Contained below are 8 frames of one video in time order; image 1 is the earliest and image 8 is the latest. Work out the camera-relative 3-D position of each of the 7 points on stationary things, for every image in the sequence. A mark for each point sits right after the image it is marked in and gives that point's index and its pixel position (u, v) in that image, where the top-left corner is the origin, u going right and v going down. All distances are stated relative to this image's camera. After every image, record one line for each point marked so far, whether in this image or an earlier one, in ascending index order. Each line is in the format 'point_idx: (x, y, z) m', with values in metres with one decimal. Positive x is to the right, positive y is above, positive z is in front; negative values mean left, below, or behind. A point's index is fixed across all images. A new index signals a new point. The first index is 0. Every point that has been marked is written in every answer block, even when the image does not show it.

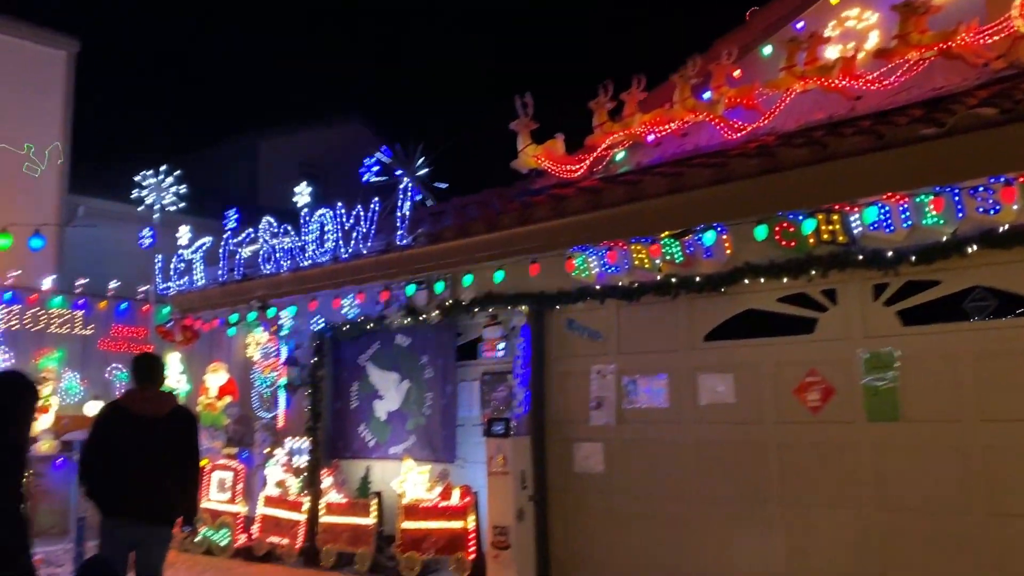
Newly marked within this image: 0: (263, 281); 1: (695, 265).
0: (-2.4, +0.1, +8.1) m
1: (+1.3, +0.2, +6.3) m
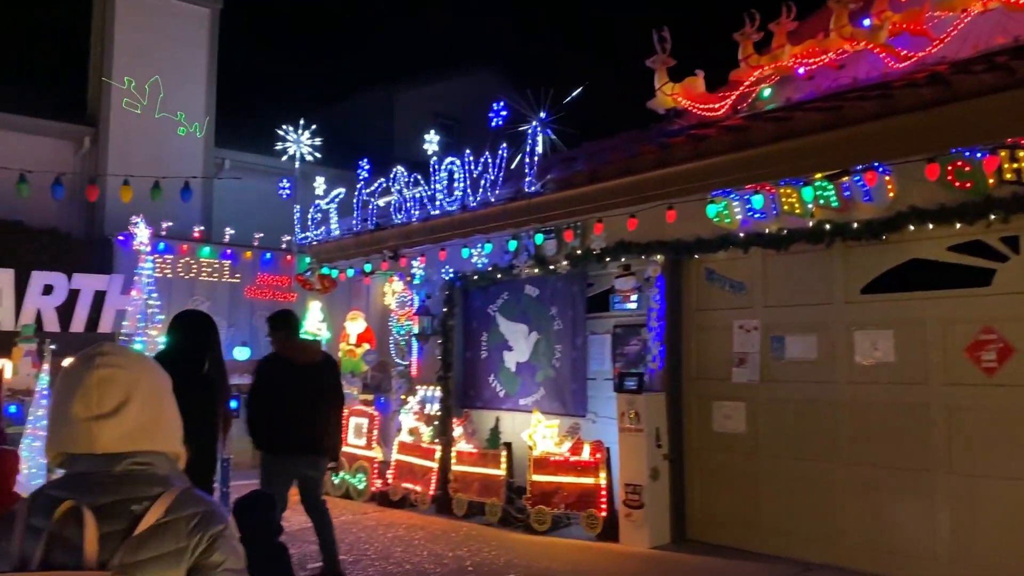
0: (-1.1, +0.5, +8.1) m
1: (+2.2, +0.5, +5.7) m
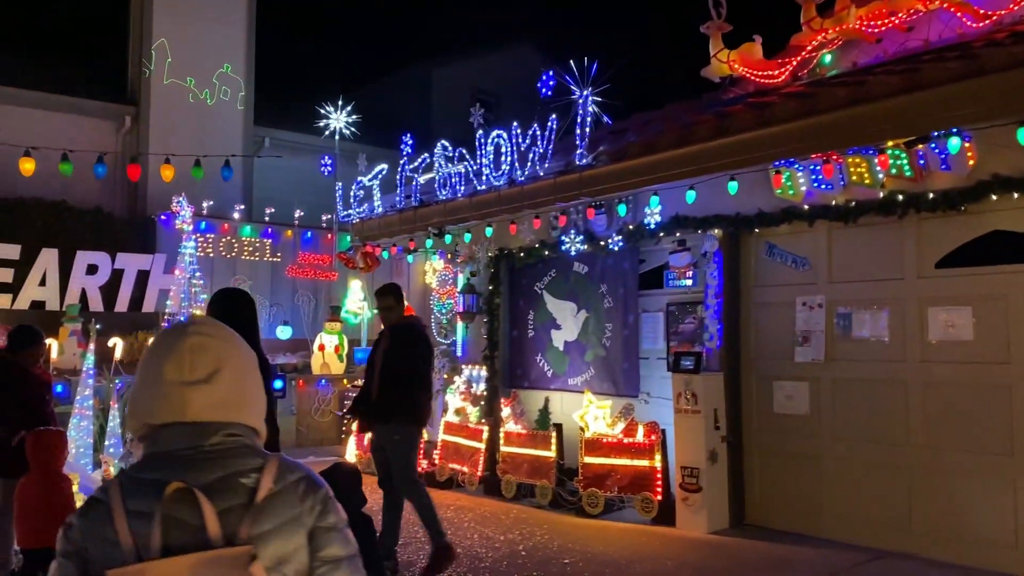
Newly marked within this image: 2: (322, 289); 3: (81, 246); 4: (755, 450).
0: (-0.7, +0.7, +7.9) m
1: (+2.6, +0.7, +5.4) m
2: (-2.8, 0.0, +12.7) m
3: (-5.4, +0.5, +10.9) m
4: (+1.8, -1.2, +6.4) m
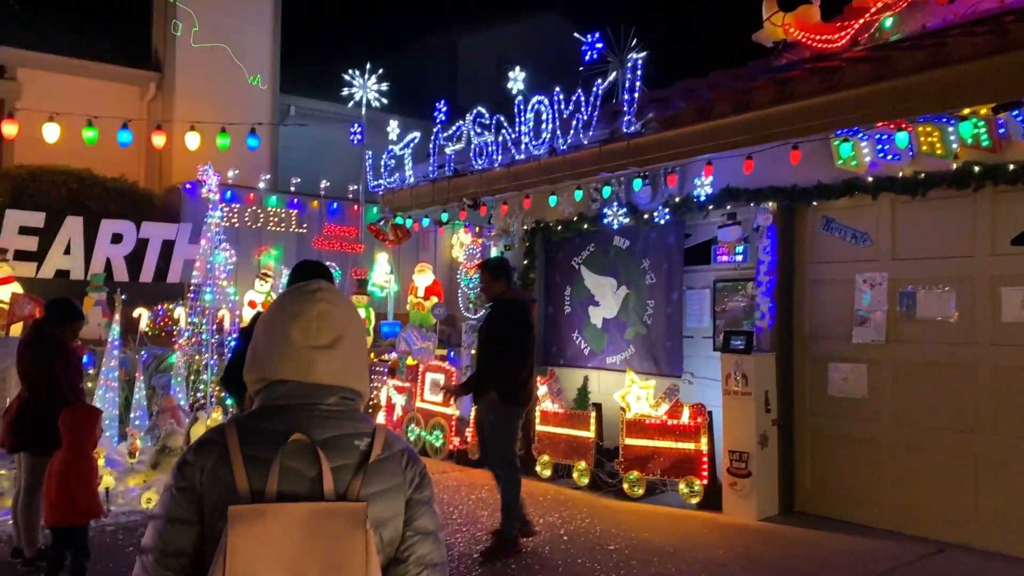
0: (-0.3, +1.0, +7.6) m
1: (+2.9, +0.8, +5.0) m
2: (-2.4, +0.4, +12.5) m
3: (-5.0, +0.9, +10.7) m
4: (+2.1, -1.0, +6.1) m
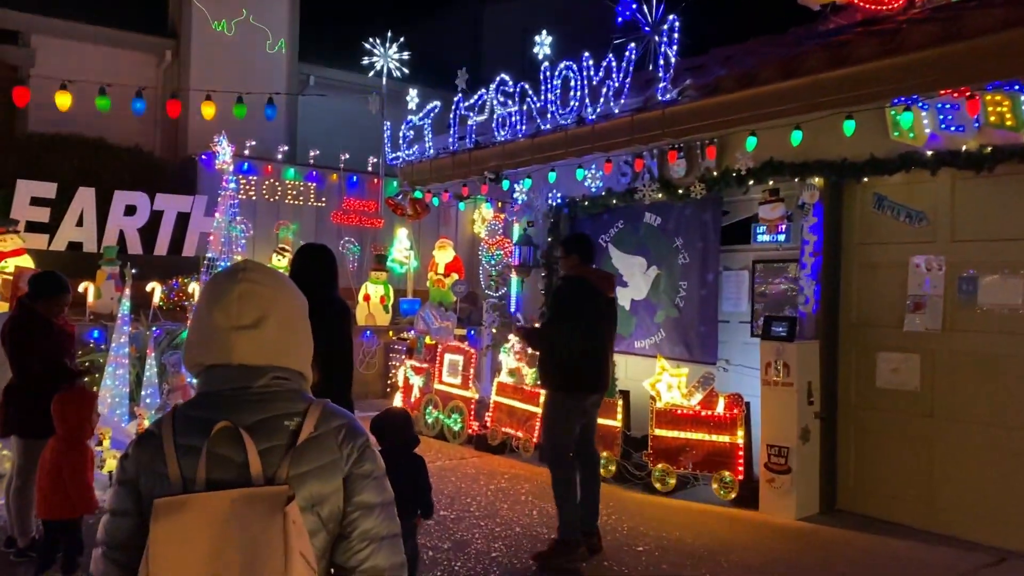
0: (-0.1, +1.2, +7.2) m
1: (+3.0, +0.9, +4.5) m
2: (-2.0, +0.7, +12.1) m
3: (-4.7, +1.2, +10.4) m
4: (+2.2, -0.9, +5.7) m
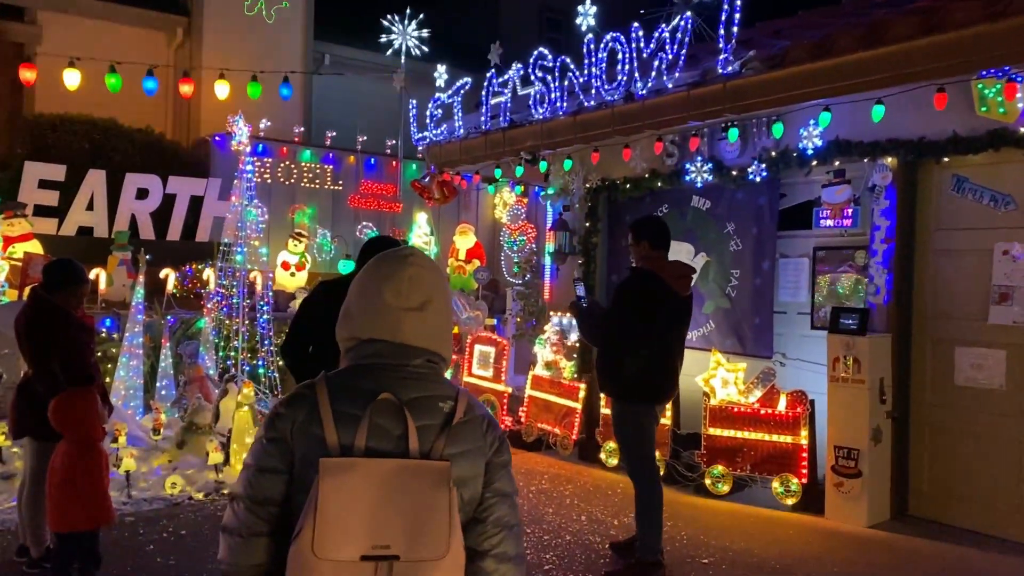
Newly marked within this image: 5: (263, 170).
0: (+0.2, +1.3, +6.7) m
1: (+3.3, +0.9, +4.0) m
2: (-1.7, +0.9, +11.7) m
3: (-4.4, +1.4, +10.0) m
4: (+2.5, -0.8, +5.2) m
5: (-3.0, +1.4, +10.6) m
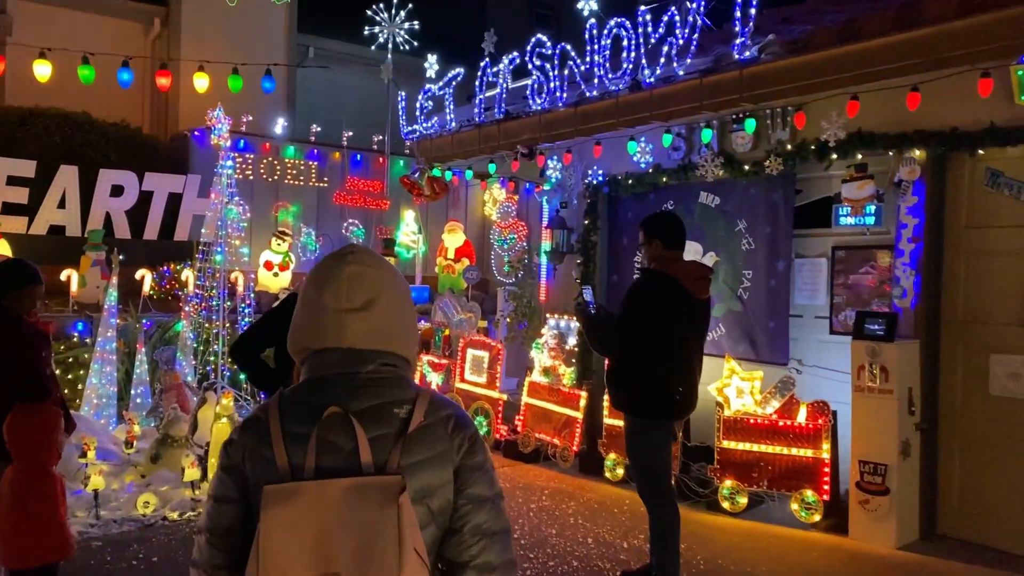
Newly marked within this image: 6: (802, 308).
0: (+0.1, +1.2, +6.3) m
1: (+3.3, +0.9, +3.7) m
2: (-1.8, +0.9, +11.3) m
3: (-4.5, +1.4, +9.5) m
4: (+2.5, -0.9, +4.9) m
5: (-3.1, +1.4, +10.1) m
6: (+1.9, -0.1, +5.6) m
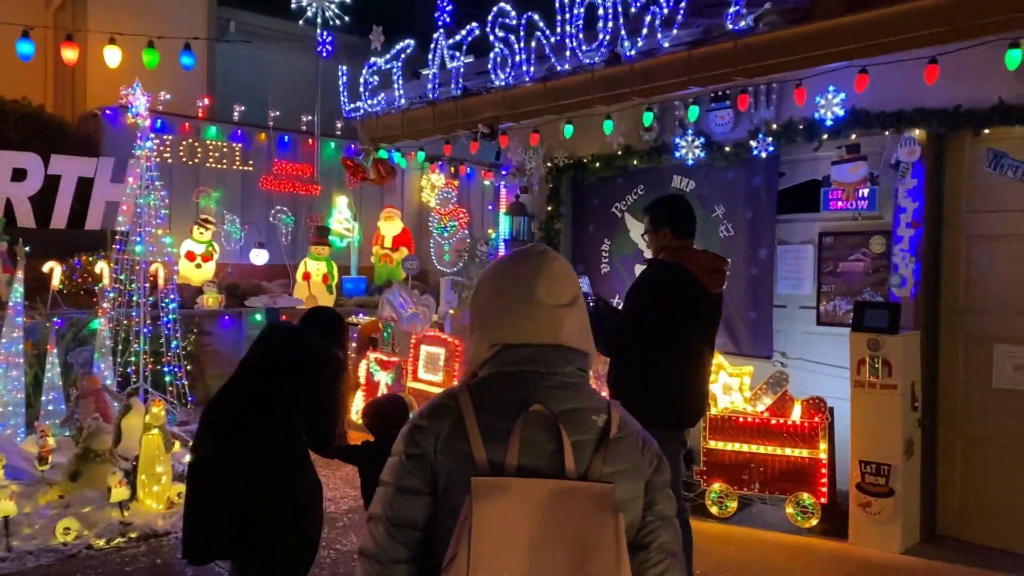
0: (-0.1, +1.3, +5.8) m
1: (+3.3, +1.0, +3.5) m
2: (-2.5, +1.0, +10.6) m
3: (-5.1, +1.4, +8.6) m
4: (+2.4, -0.8, +4.6) m
5: (-3.7, +1.5, +9.3) m
6: (+1.7, -0.1, +5.3) m
